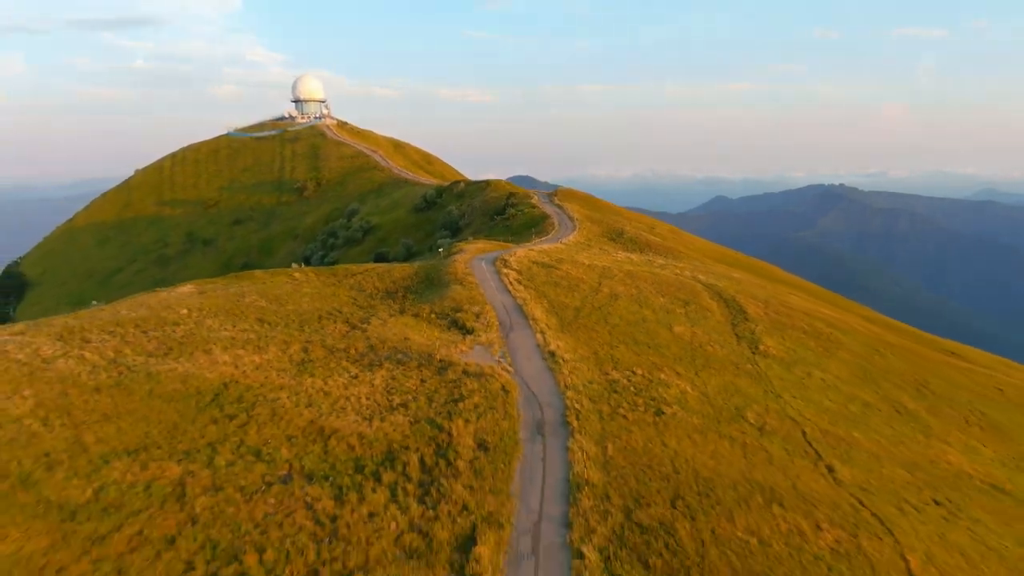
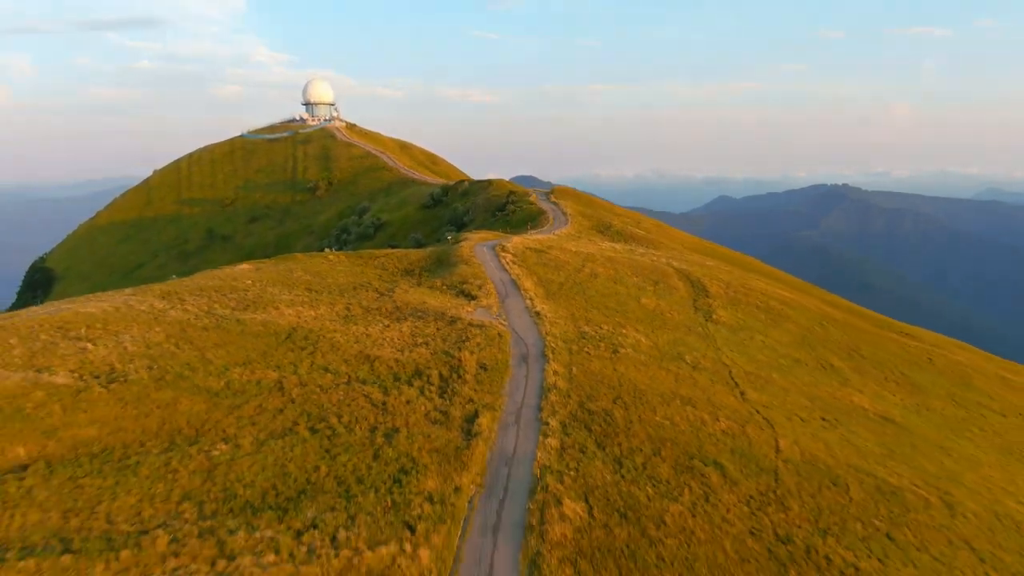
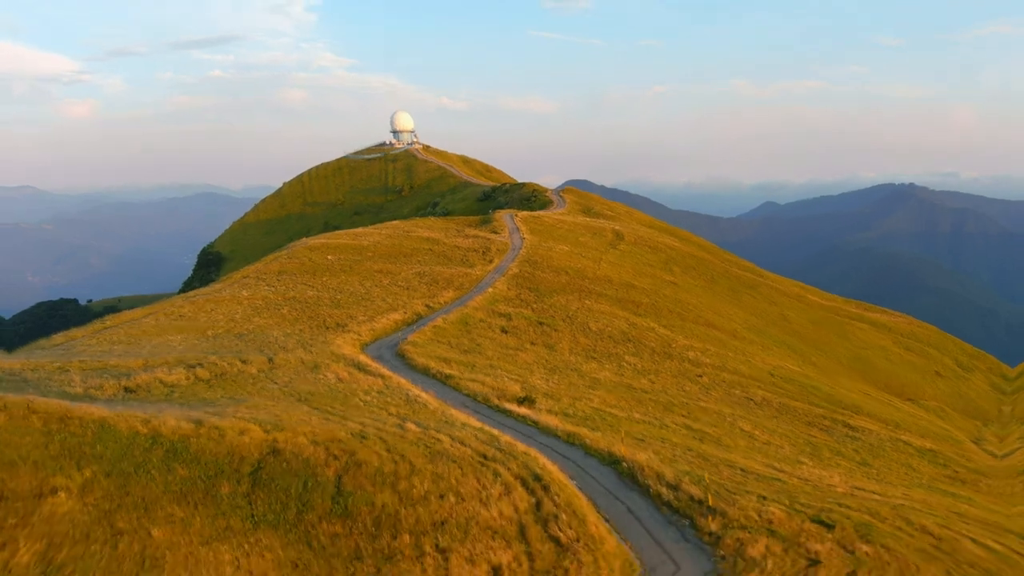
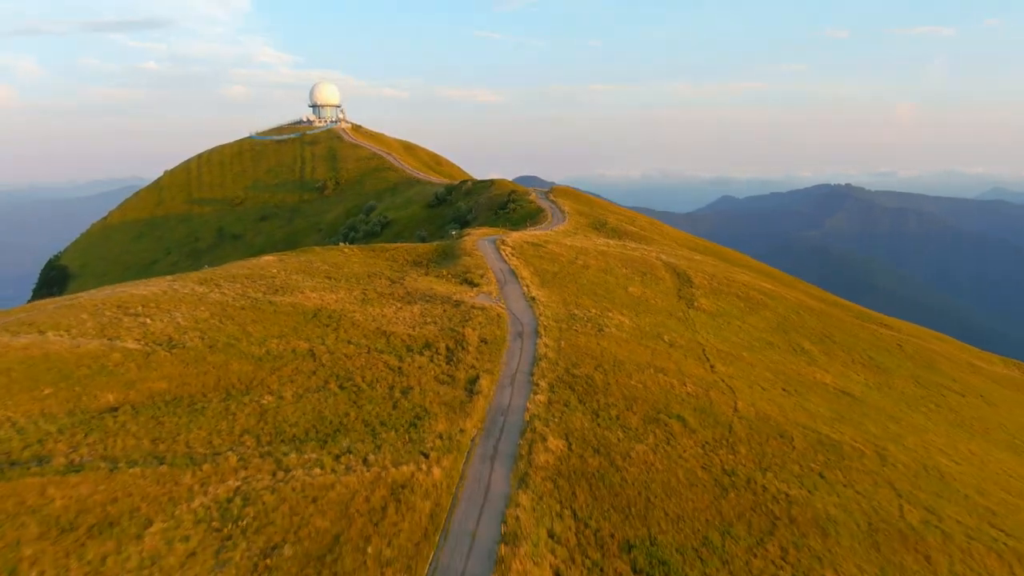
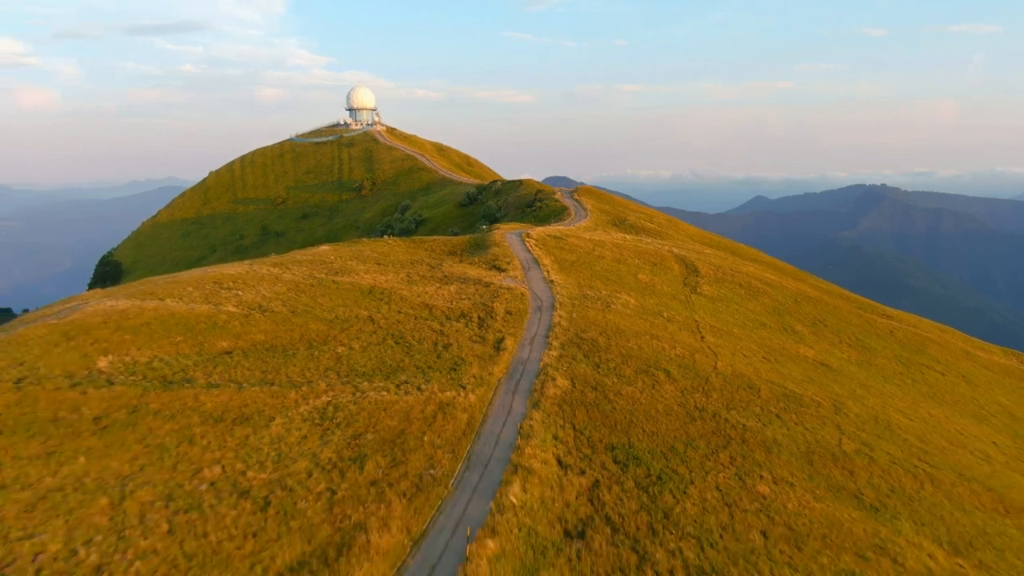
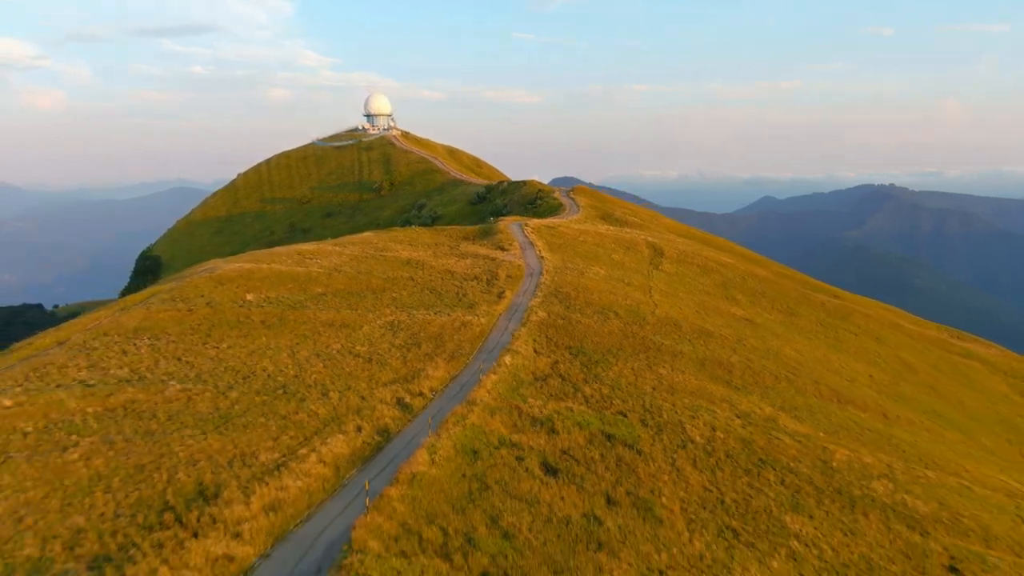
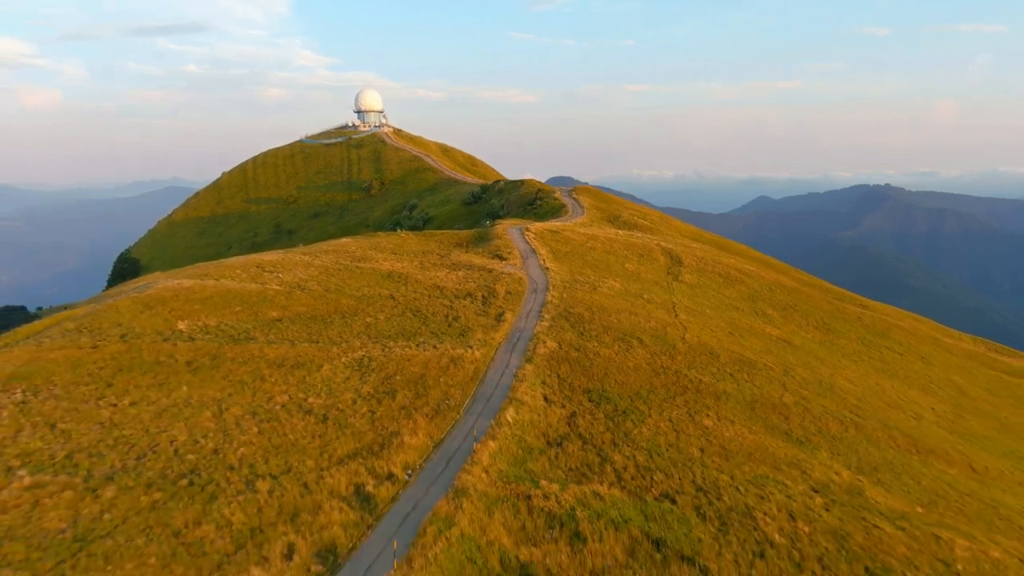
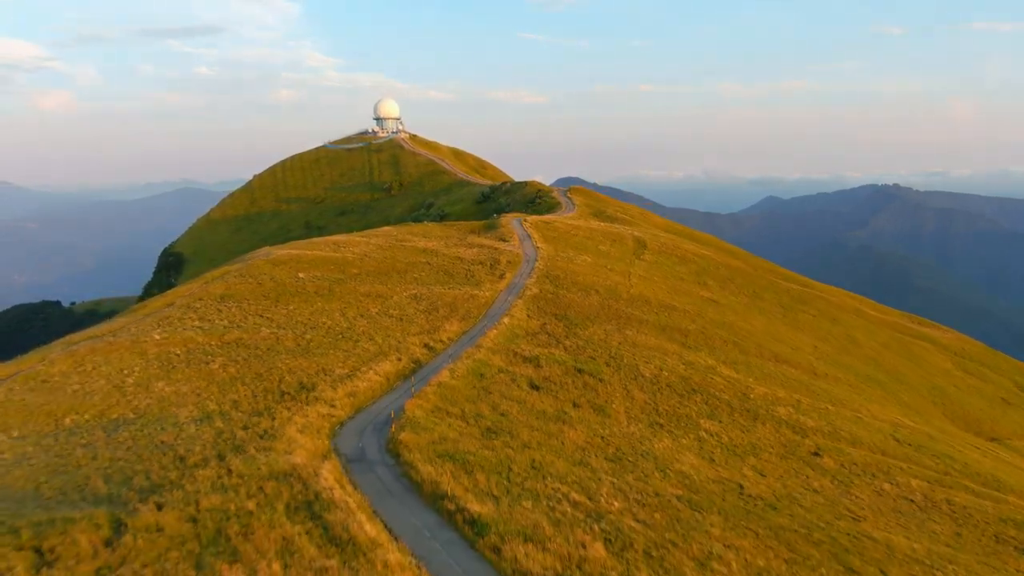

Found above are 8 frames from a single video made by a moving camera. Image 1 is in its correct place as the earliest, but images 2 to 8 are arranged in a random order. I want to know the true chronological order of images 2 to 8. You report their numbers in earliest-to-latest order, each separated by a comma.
2, 4, 5, 7, 6, 8, 3
